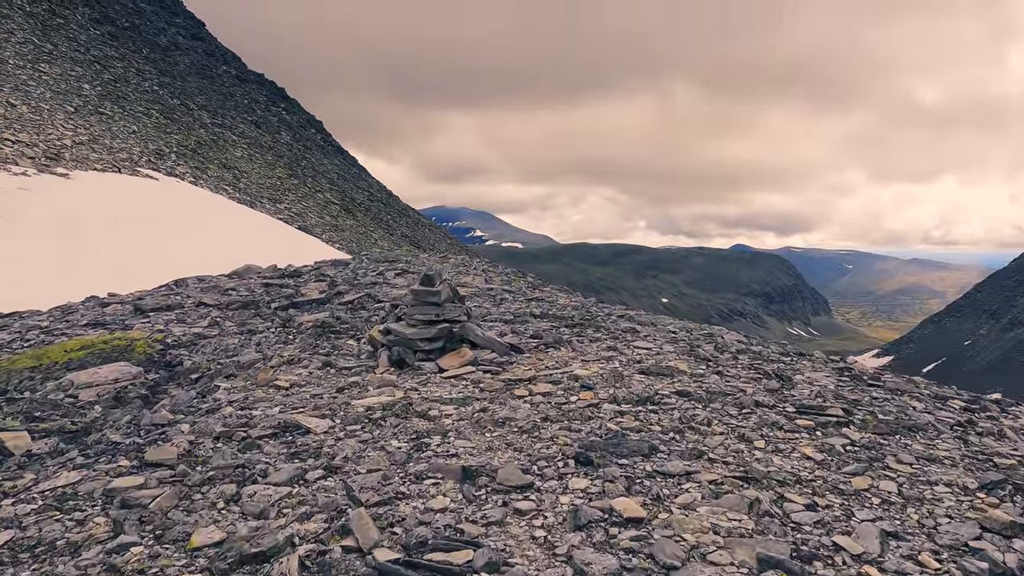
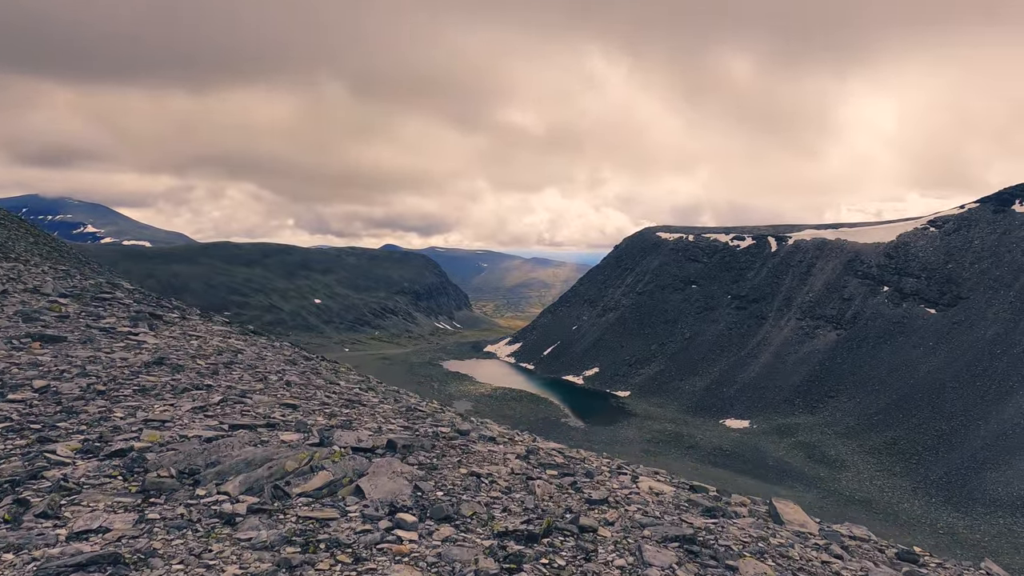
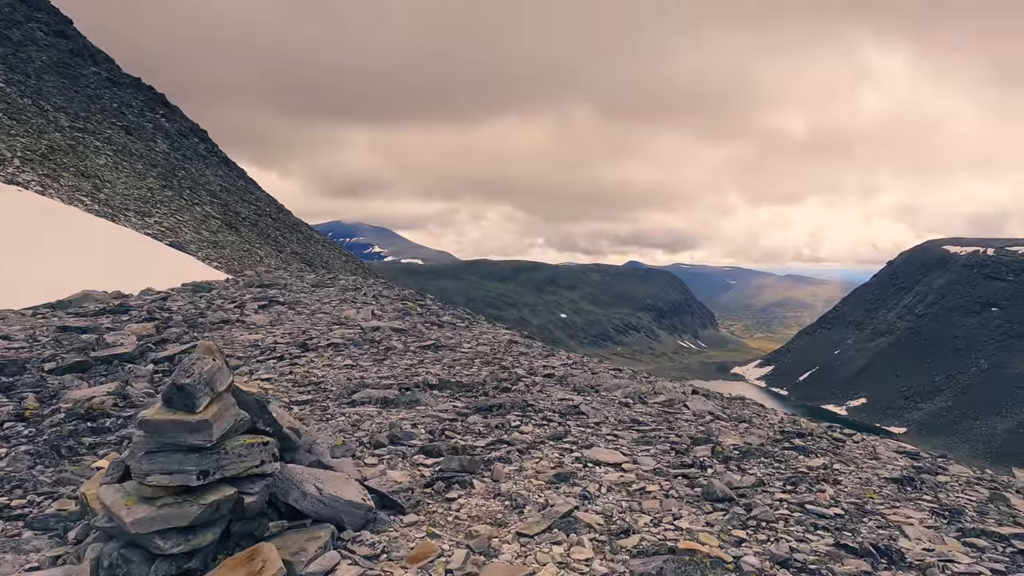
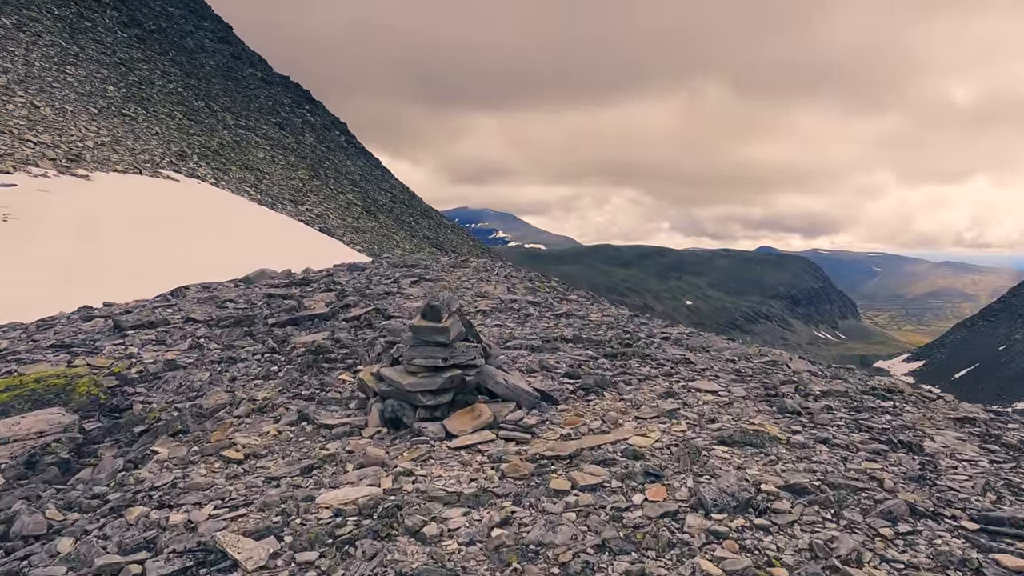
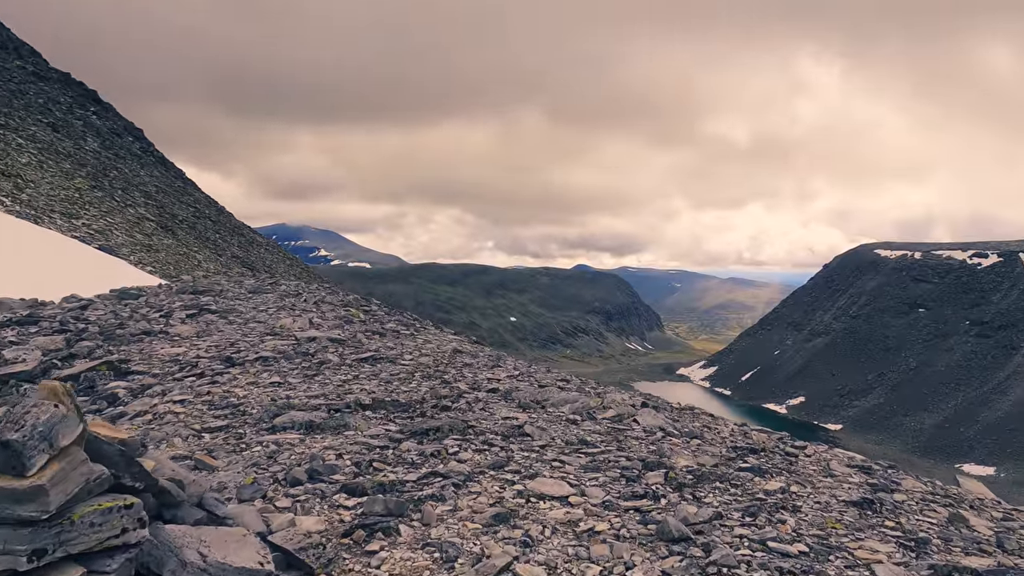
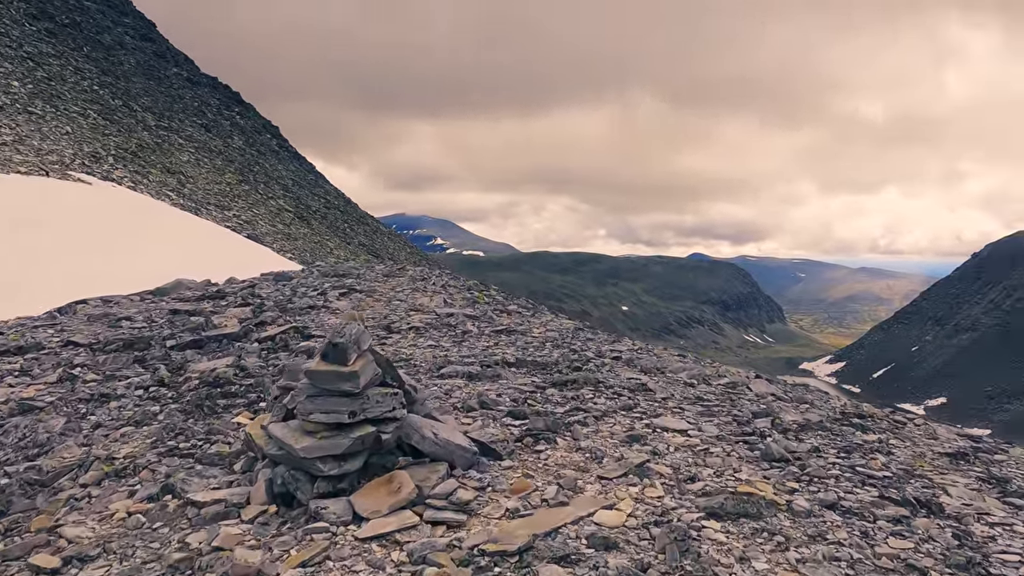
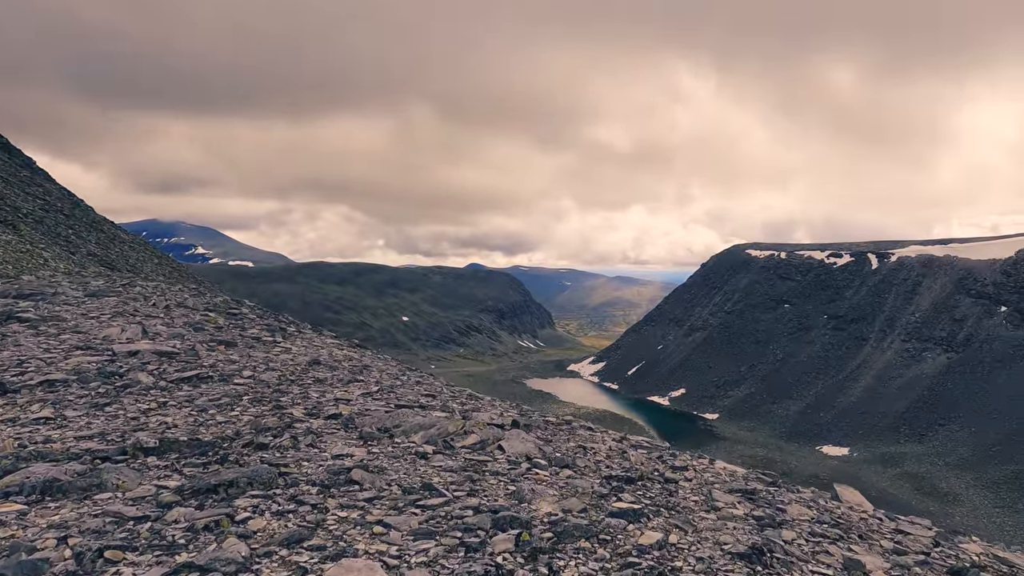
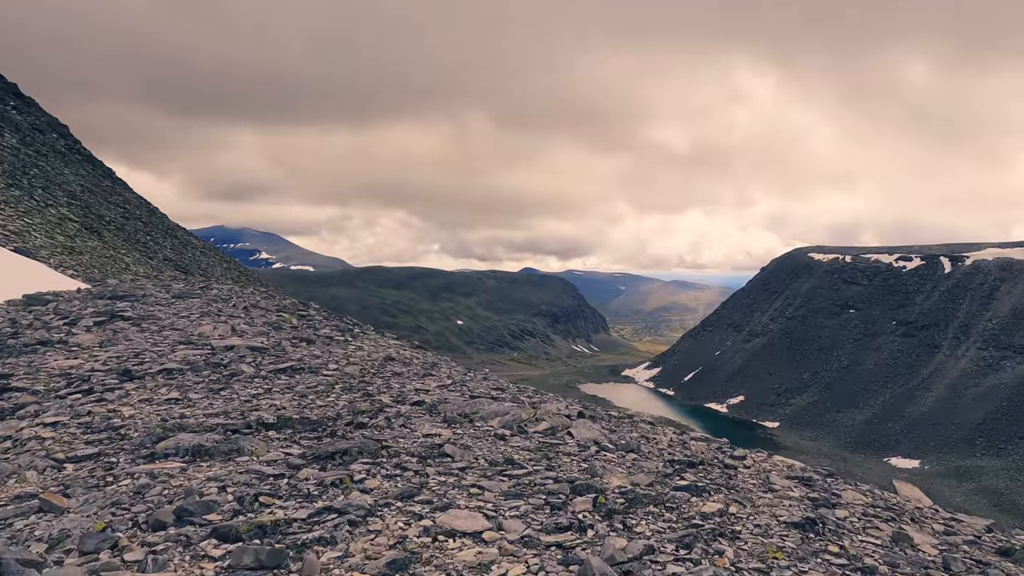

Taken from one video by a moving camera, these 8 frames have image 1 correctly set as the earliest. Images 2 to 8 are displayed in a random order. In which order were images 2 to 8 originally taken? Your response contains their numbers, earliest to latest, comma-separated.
4, 6, 3, 5, 8, 7, 2
